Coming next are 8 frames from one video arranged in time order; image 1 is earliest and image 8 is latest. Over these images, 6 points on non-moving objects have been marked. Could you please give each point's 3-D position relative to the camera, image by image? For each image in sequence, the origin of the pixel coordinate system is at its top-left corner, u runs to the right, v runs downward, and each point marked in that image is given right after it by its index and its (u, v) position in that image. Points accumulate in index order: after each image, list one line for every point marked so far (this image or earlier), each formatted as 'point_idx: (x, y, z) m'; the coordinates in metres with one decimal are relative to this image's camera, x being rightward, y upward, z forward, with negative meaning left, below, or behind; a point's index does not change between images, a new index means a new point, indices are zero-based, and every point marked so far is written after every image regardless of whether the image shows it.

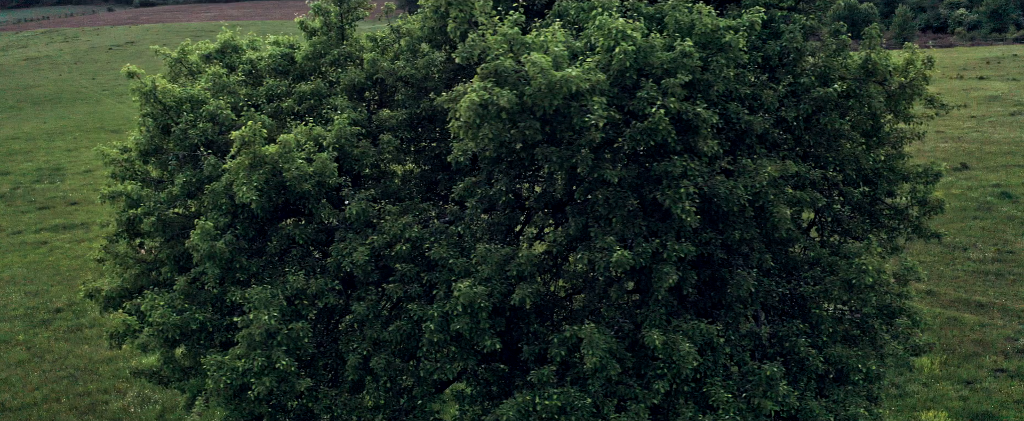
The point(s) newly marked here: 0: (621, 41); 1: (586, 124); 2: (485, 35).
0: (+1.9, +2.7, +19.6) m
1: (+1.3, +1.3, +18.4) m
2: (-0.2, +2.9, +19.5) m
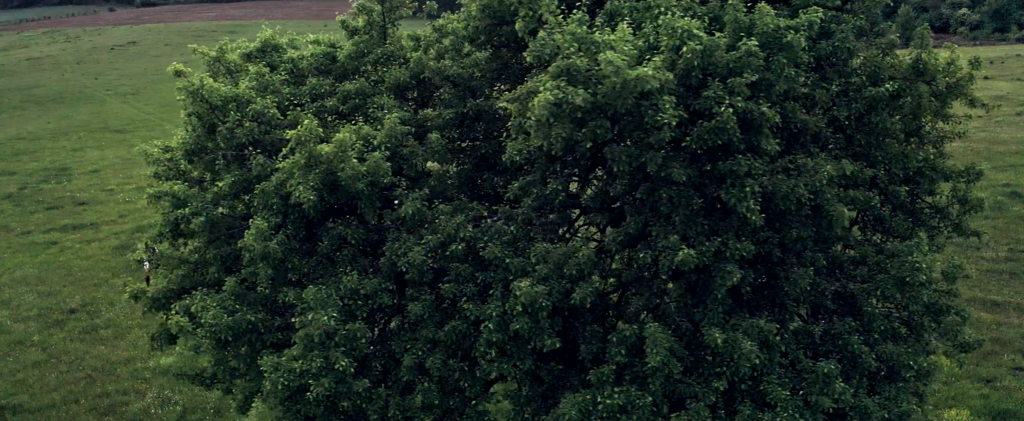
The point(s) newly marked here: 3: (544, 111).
0: (+2.9, +2.8, +19.6) m
1: (+2.3, +1.3, +18.4) m
2: (+0.9, +2.9, +19.5) m
3: (+0.6, +1.5, +17.9) m
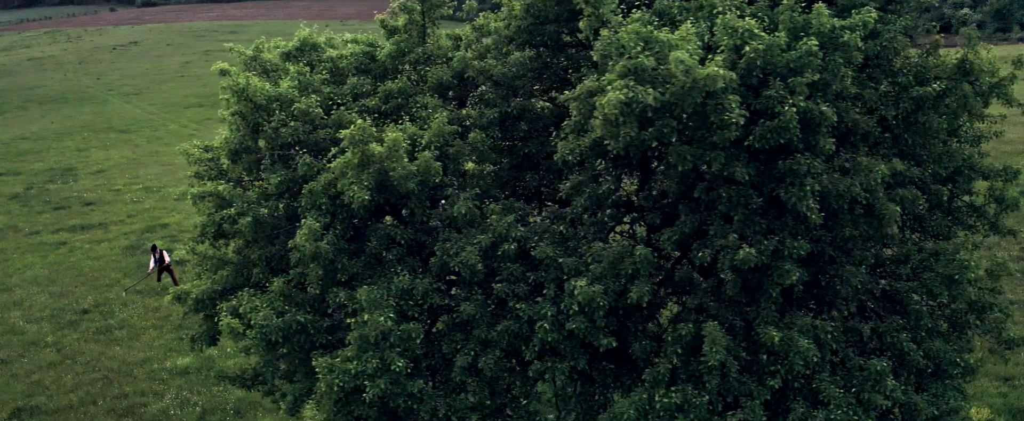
0: (+3.9, +2.8, +19.7) m
1: (+3.3, +1.4, +18.5) m
2: (+1.8, +2.9, +19.5) m
3: (+1.6, +1.5, +17.9) m
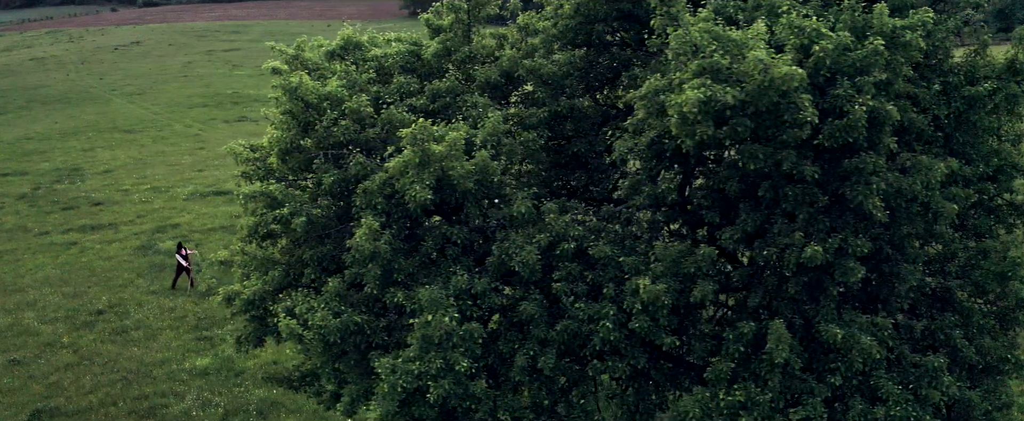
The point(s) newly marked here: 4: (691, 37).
0: (+5.0, +2.8, +19.7) m
1: (+4.4, +1.4, +18.5) m
2: (+2.9, +3.0, +19.6) m
3: (+2.7, +1.5, +18.0) m
4: (+3.0, +2.8, +19.4) m
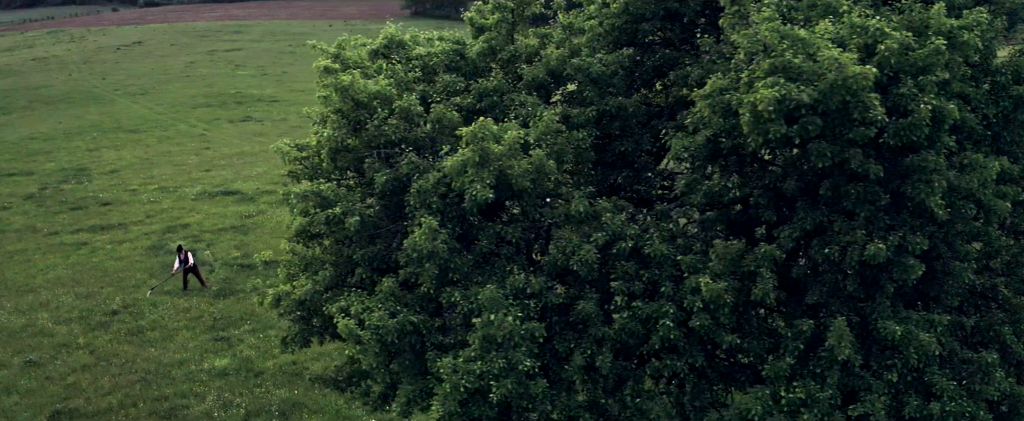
0: (+6.1, +2.8, +19.9) m
1: (+5.5, +1.4, +18.7) m
2: (+4.0, +3.0, +19.7) m
3: (+3.8, +1.5, +18.1) m
4: (+4.1, +2.8, +19.5) m
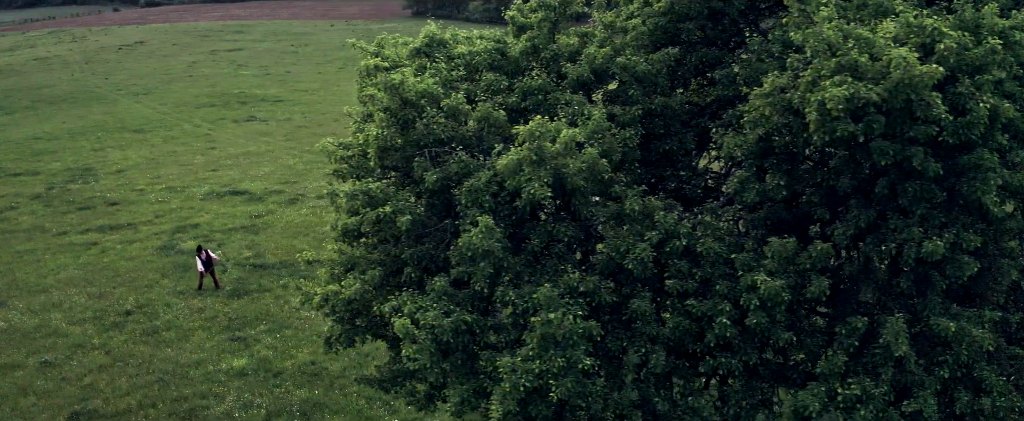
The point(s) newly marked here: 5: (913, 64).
0: (+7.1, +2.9, +20.0) m
1: (+6.6, +1.4, +18.8) m
2: (+5.0, +3.0, +19.8) m
3: (+4.9, +1.6, +18.2) m
4: (+5.1, +2.8, +19.6) m
5: (+6.0, +2.2, +18.2) m
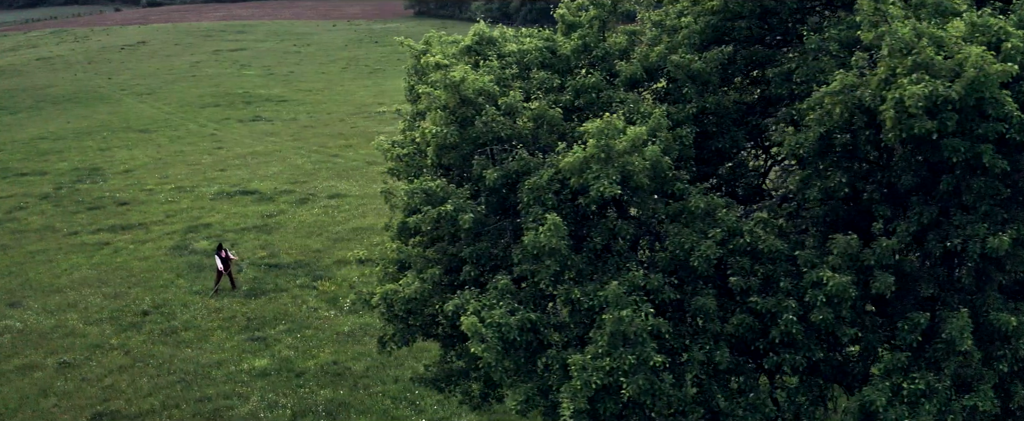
0: (+8.3, +2.9, +20.2) m
1: (+7.8, +1.5, +18.9) m
2: (+6.3, +3.1, +19.9) m
3: (+6.1, +1.6, +18.3) m
4: (+6.3, +2.9, +19.7) m
5: (+7.3, +2.3, +18.4) m
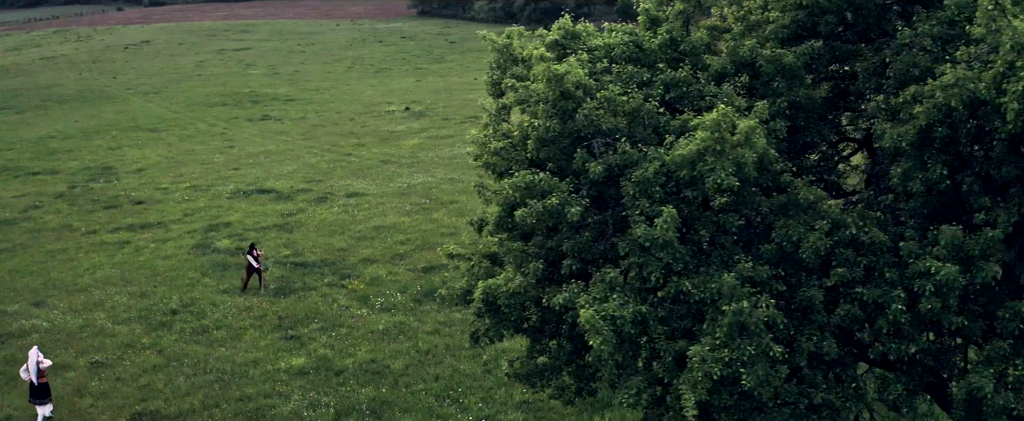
0: (+10.3, +3.1, +20.5) m
1: (+9.9, +1.6, +19.3) m
2: (+8.3, +3.2, +20.2) m
3: (+8.3, +1.8, +18.6) m
4: (+8.4, +3.0, +20.0) m
5: (+9.4, +2.4, +18.7) m
